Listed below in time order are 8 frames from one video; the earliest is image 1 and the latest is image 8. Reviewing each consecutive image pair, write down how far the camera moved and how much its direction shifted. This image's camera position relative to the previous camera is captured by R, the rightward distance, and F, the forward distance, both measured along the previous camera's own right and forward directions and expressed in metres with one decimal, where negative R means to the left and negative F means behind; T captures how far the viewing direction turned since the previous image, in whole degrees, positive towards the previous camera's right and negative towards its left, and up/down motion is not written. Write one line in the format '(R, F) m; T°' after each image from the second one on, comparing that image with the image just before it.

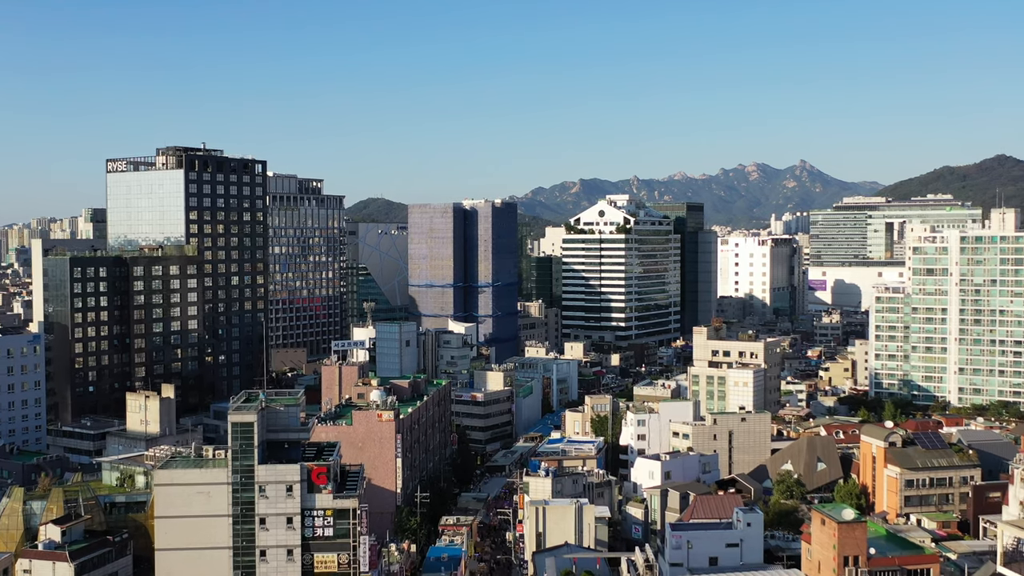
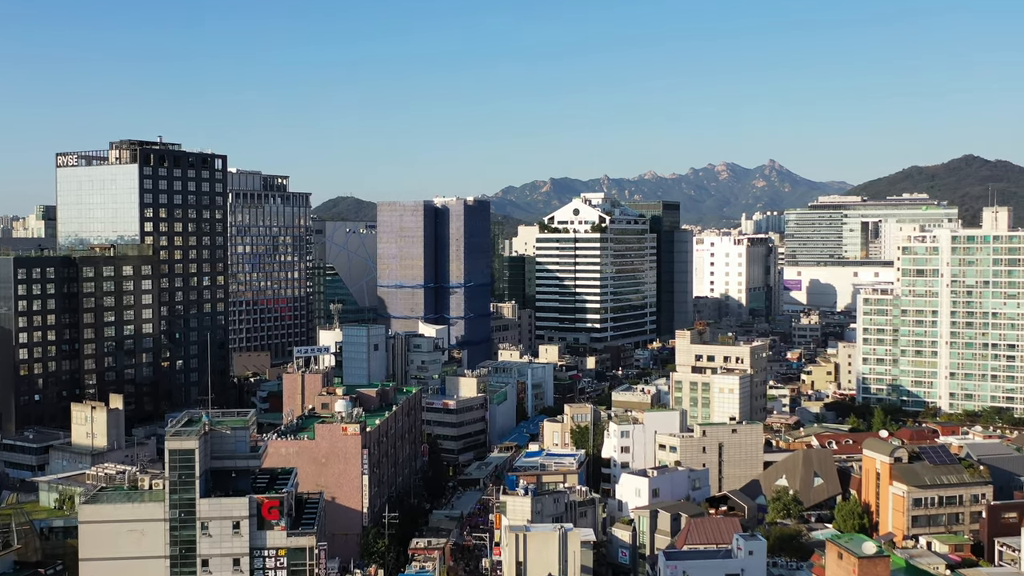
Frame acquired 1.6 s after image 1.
(-0.2, +3.8) m; +2°
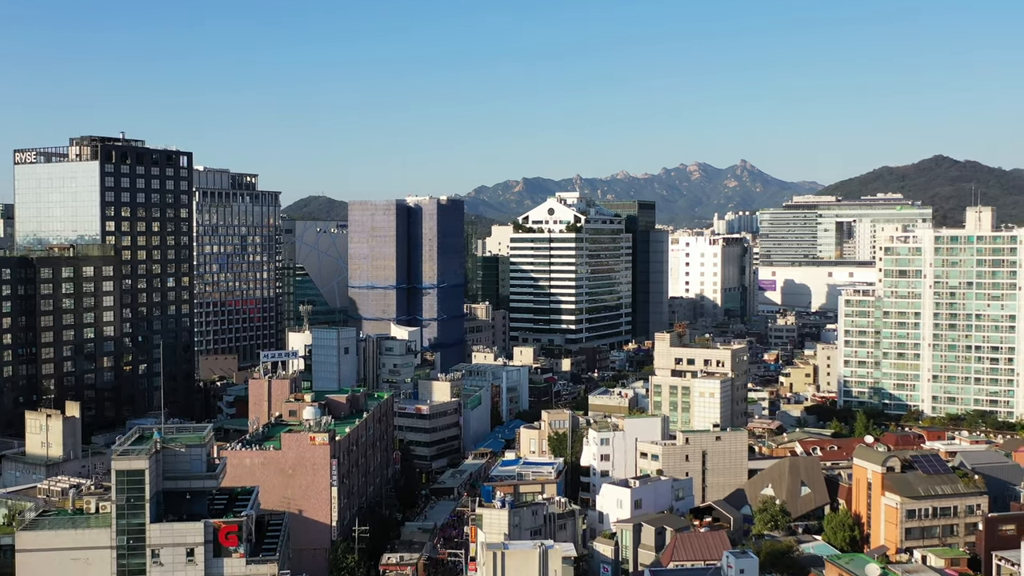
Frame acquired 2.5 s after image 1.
(-0.2, +2.1) m; +1°
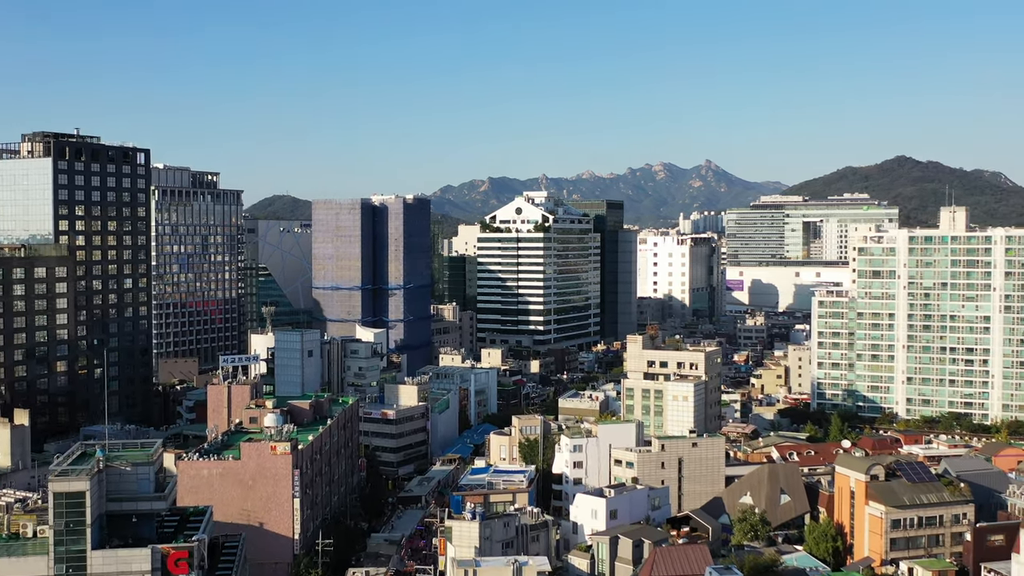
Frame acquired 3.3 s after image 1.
(-0.2, +1.8) m; +2°
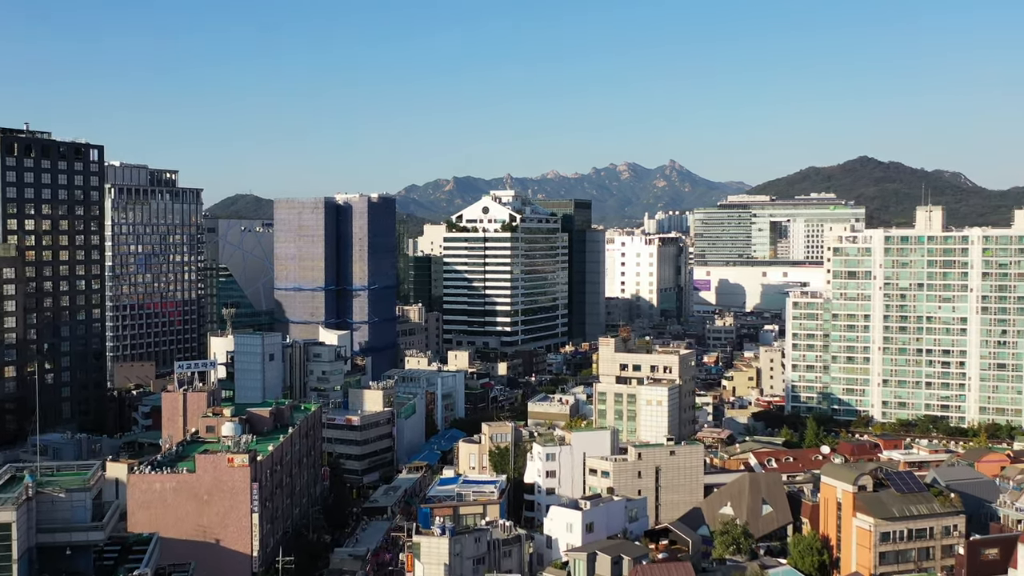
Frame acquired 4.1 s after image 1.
(-0.2, +2.1) m; +2°
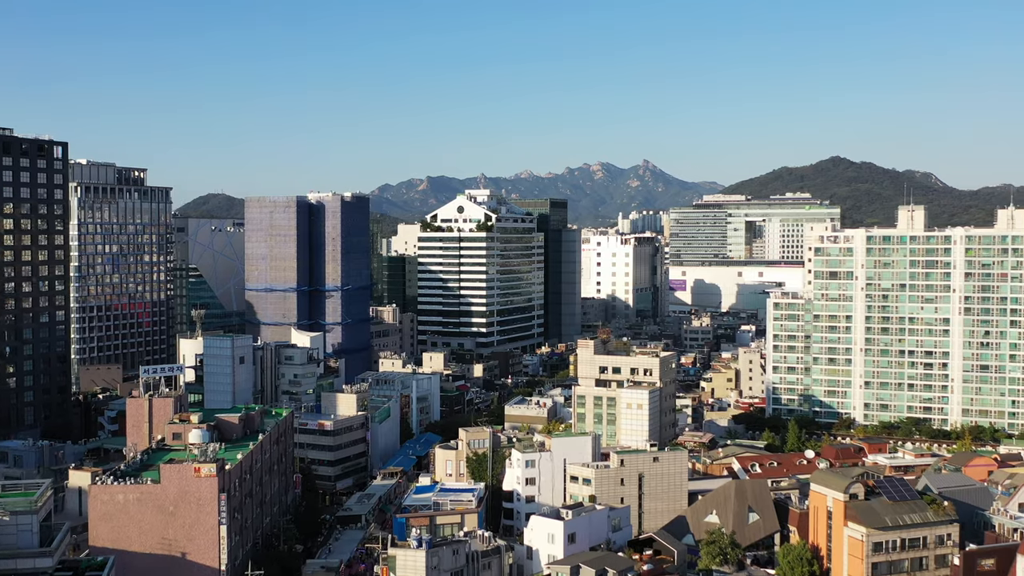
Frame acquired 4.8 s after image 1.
(-0.2, +1.5) m; +1°
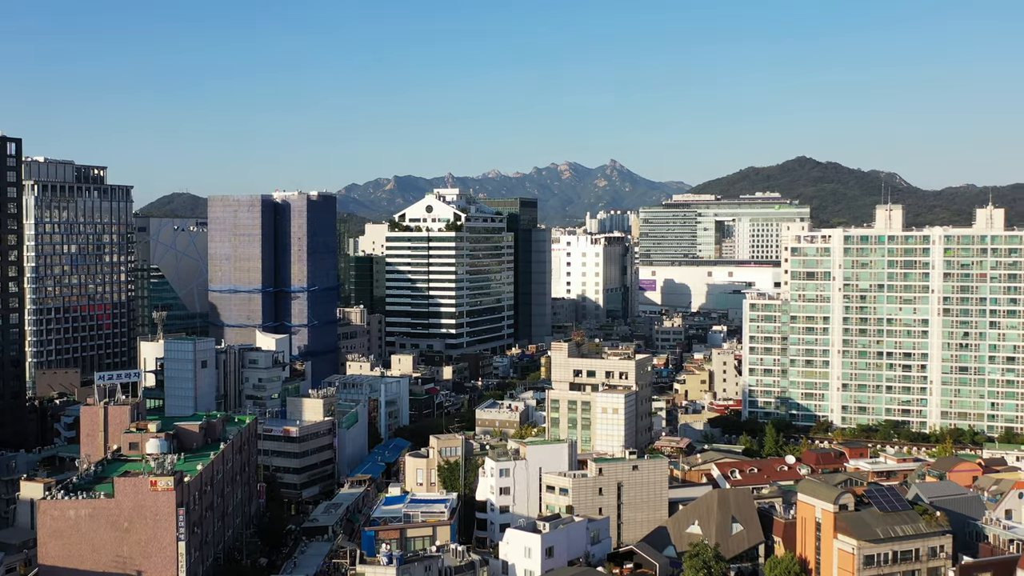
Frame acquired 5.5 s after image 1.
(-0.2, +1.8) m; +2°
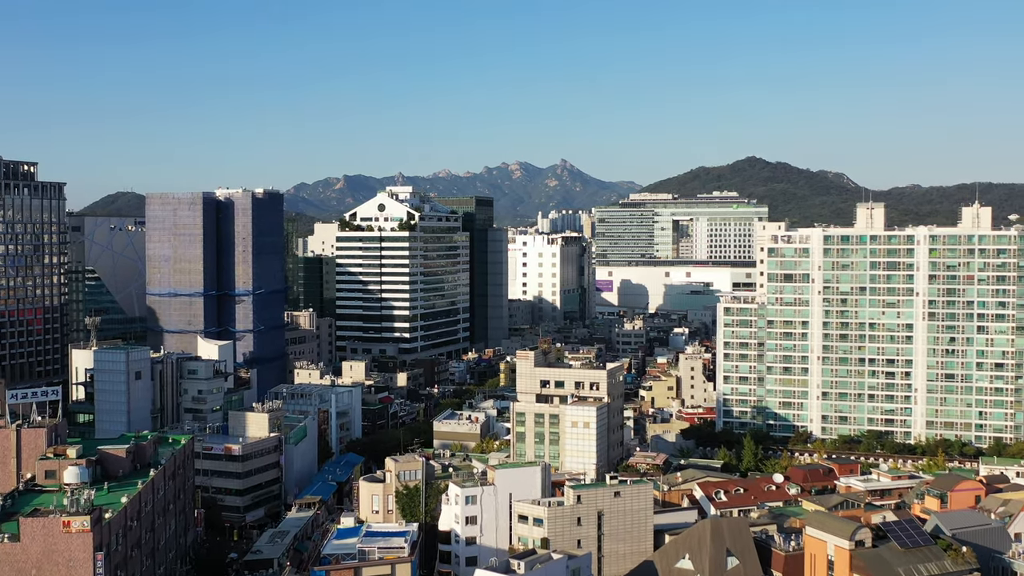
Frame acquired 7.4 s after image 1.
(-0.6, +4.7) m; +3°
